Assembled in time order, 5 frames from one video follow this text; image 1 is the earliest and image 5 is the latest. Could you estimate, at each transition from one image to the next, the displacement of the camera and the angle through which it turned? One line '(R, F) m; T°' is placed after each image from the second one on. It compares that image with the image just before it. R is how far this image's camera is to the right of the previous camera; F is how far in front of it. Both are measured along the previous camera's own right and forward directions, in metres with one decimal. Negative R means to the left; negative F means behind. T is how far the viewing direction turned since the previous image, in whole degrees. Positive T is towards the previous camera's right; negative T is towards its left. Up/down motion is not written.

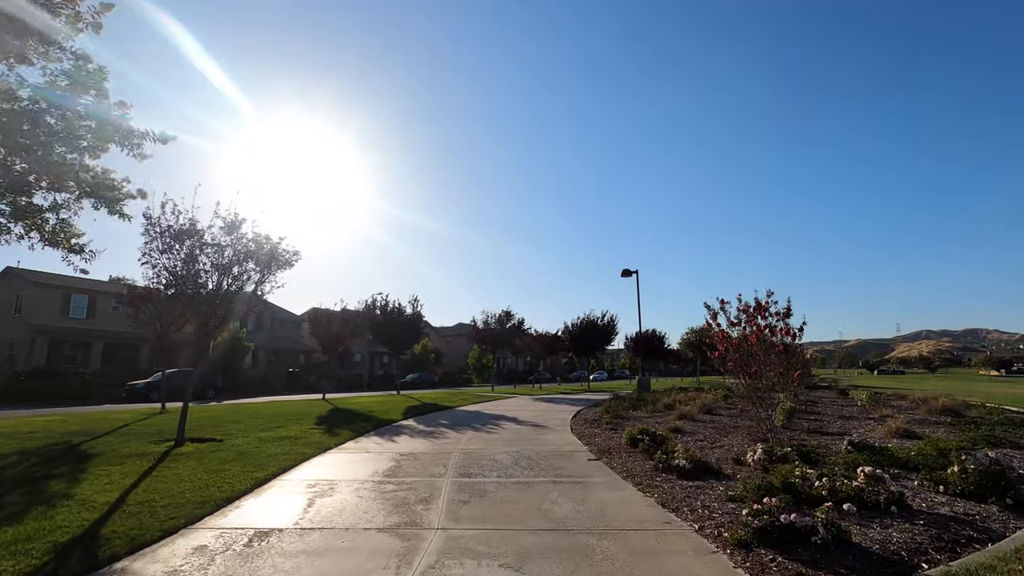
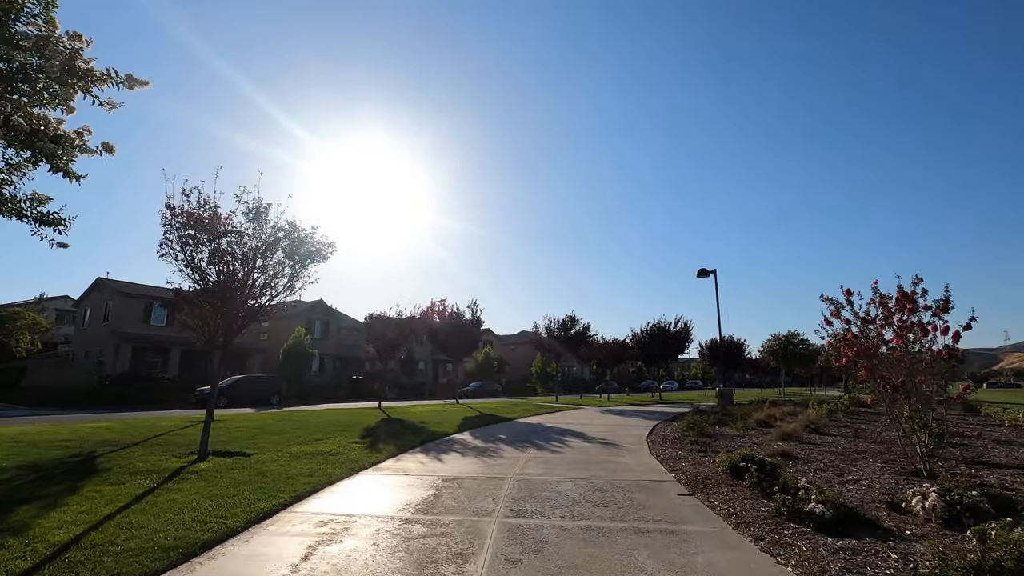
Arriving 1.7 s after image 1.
(0.0, +1.9) m; -6°
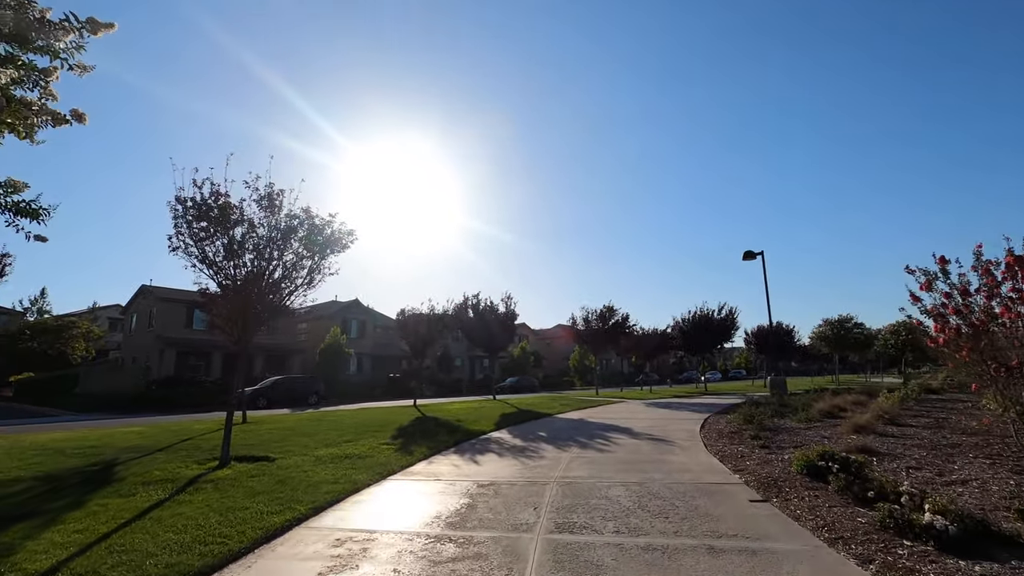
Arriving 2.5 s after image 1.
(0.0, +0.9) m; -3°
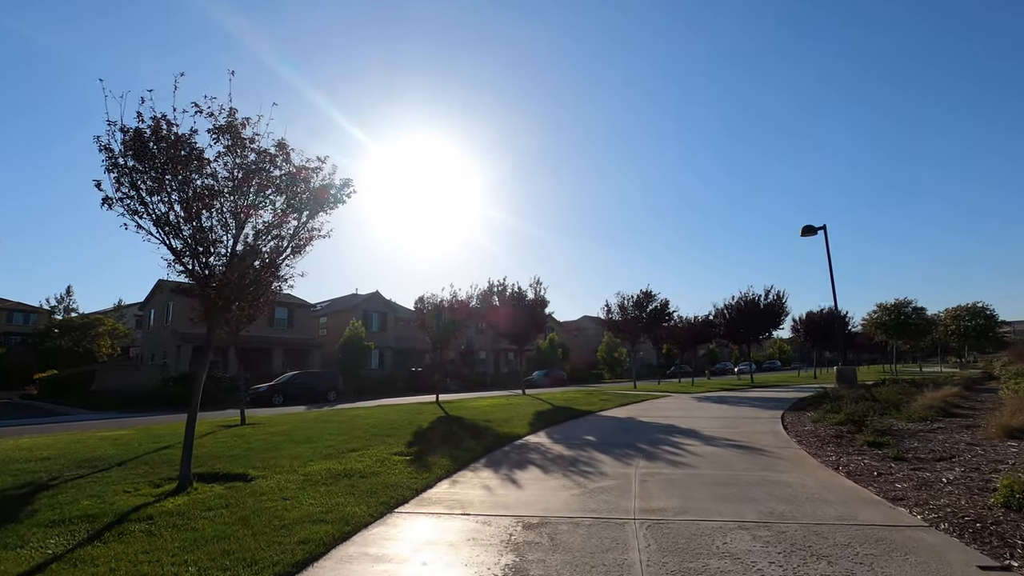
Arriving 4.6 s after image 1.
(-0.3, +2.5) m; -2°
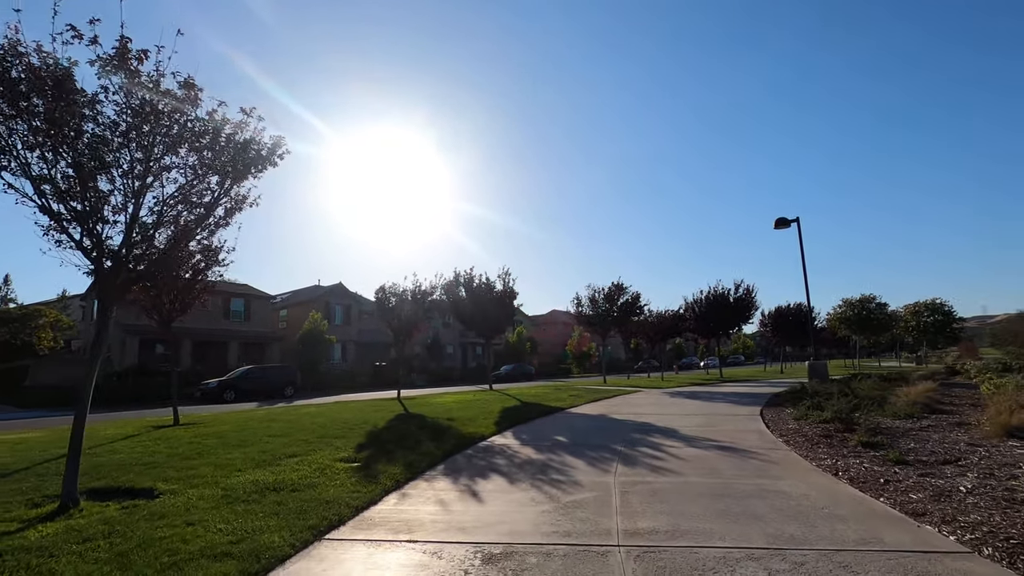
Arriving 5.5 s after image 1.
(+0.1, +1.1) m; +3°
